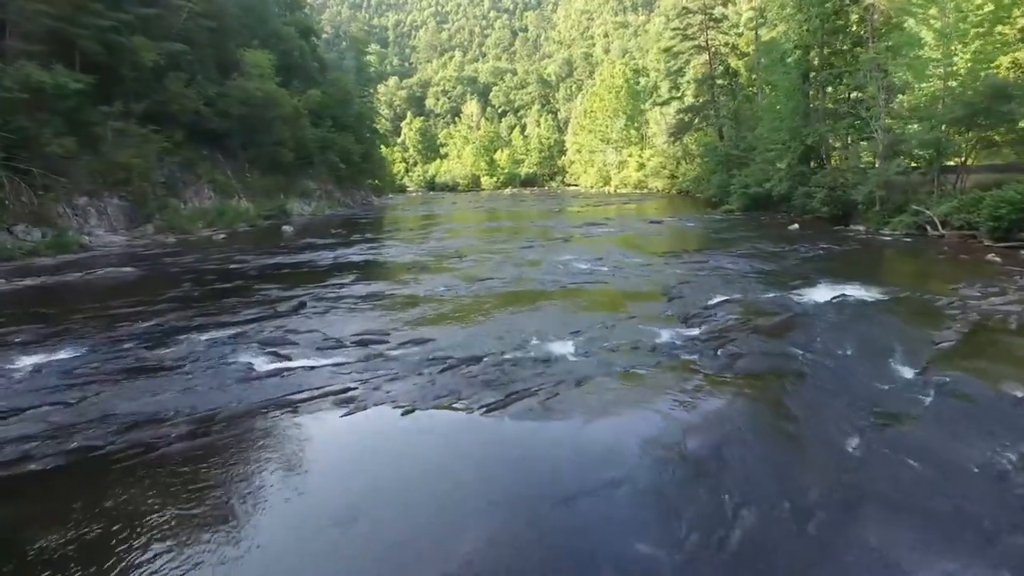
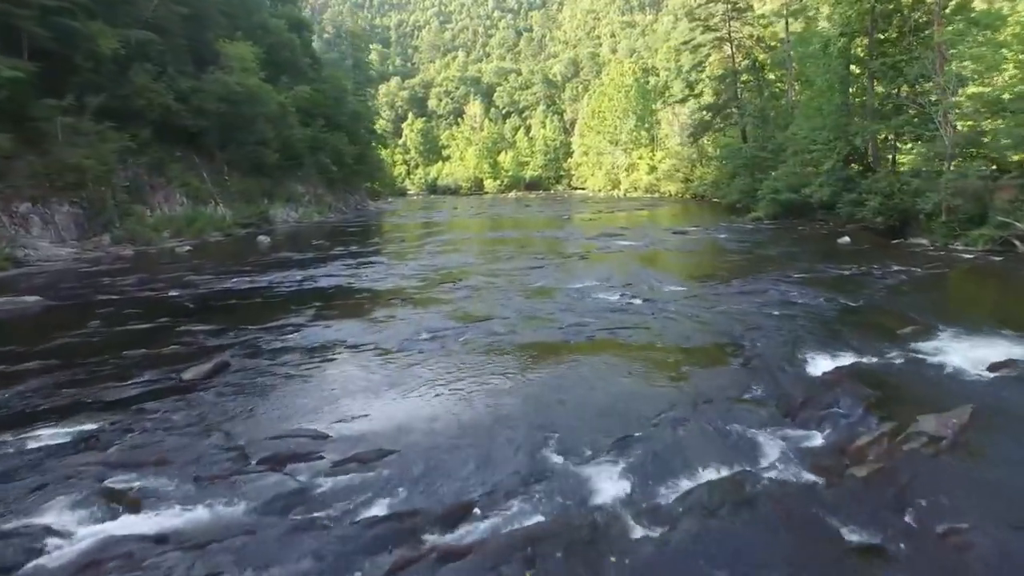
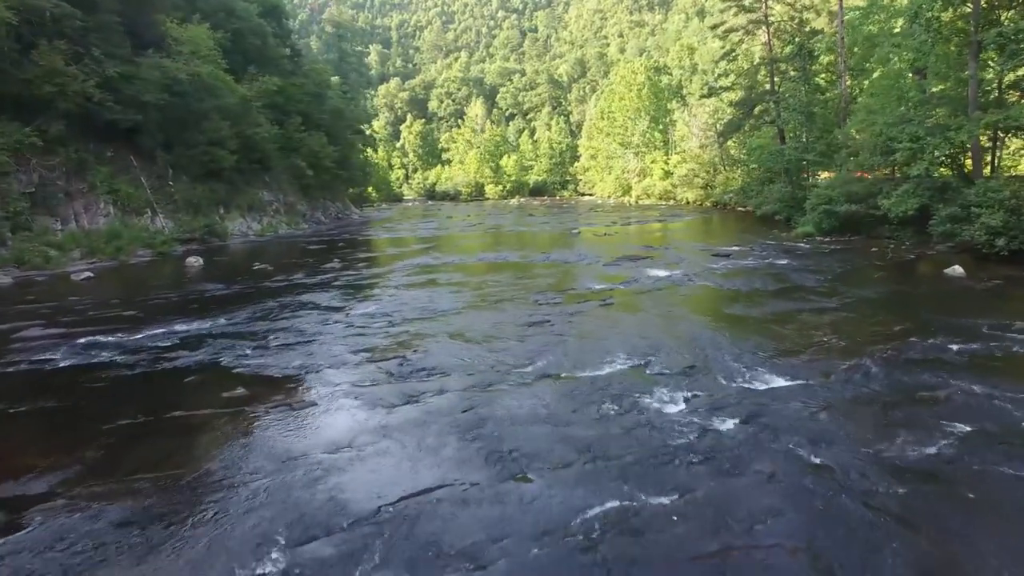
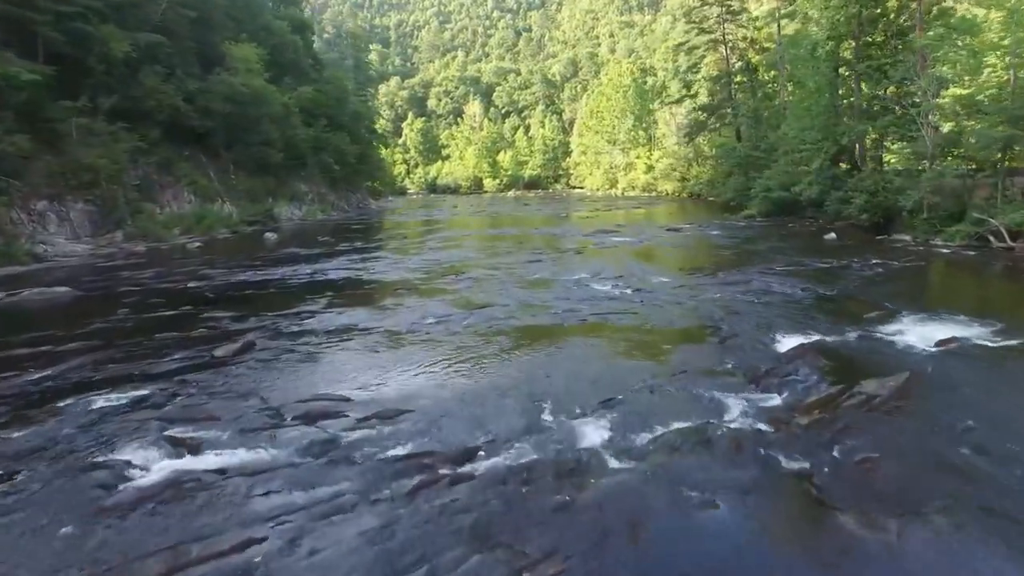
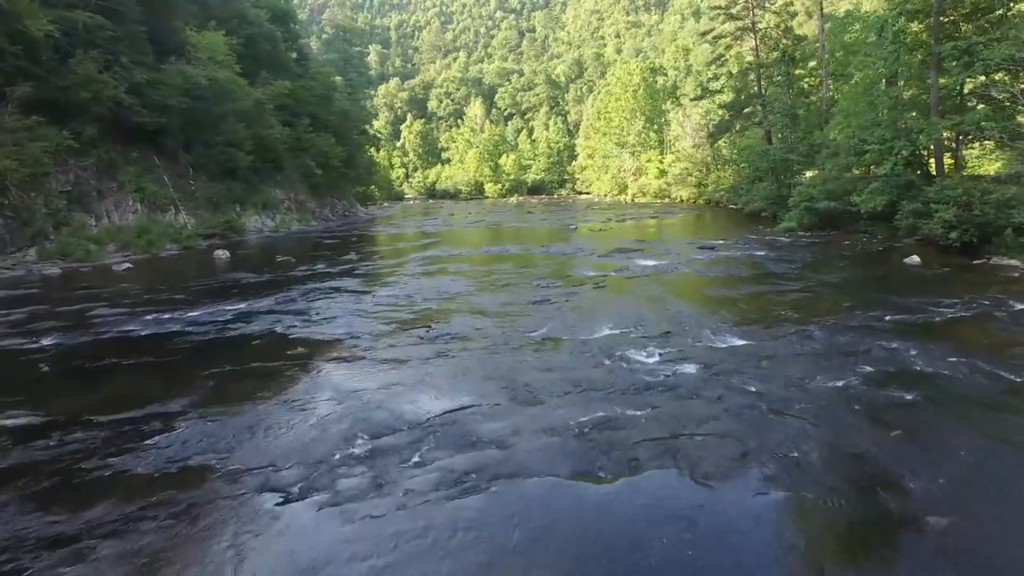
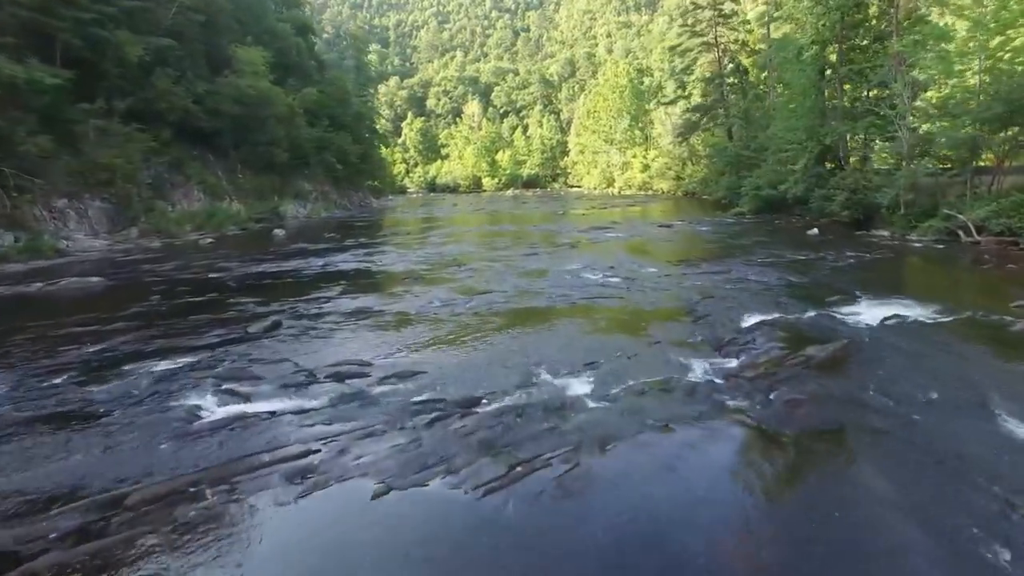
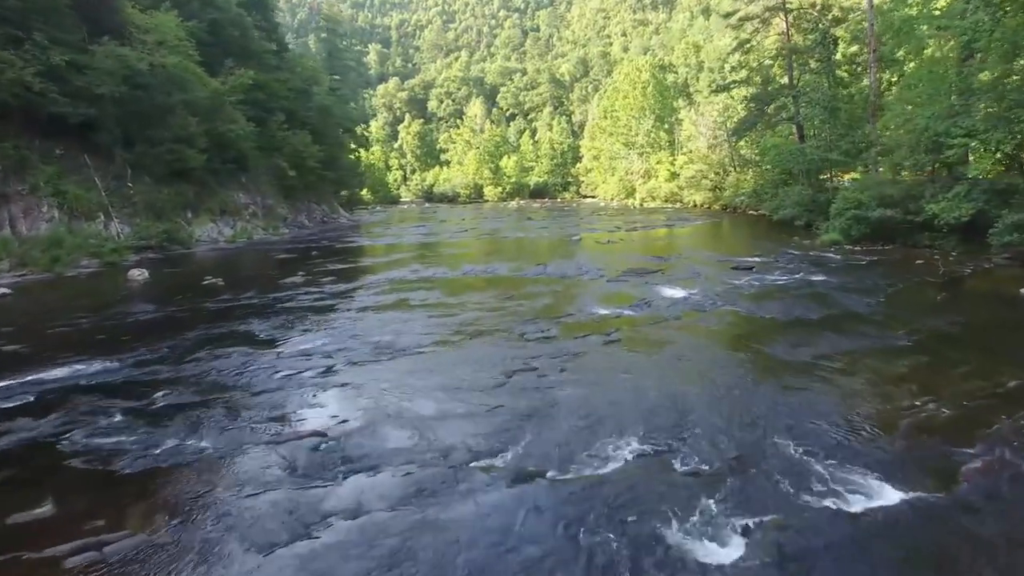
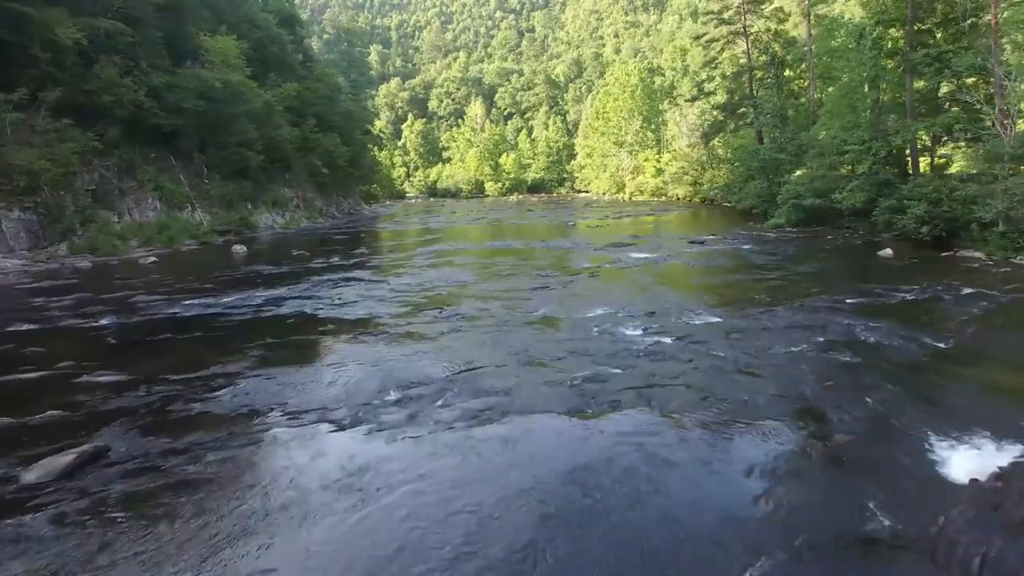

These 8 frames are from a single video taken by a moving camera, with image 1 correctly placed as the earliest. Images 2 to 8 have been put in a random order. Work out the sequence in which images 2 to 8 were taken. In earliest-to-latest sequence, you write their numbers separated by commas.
6, 4, 2, 8, 5, 3, 7
